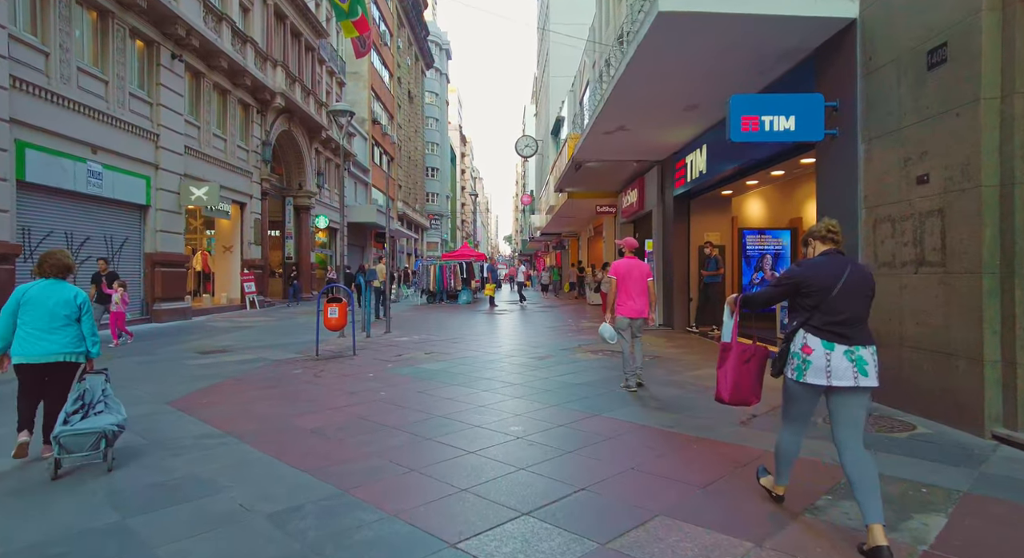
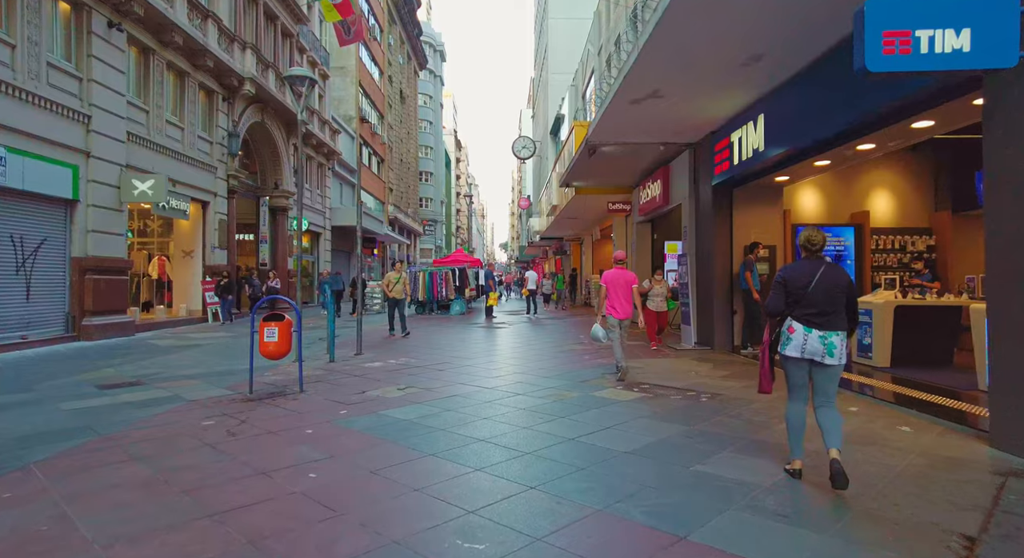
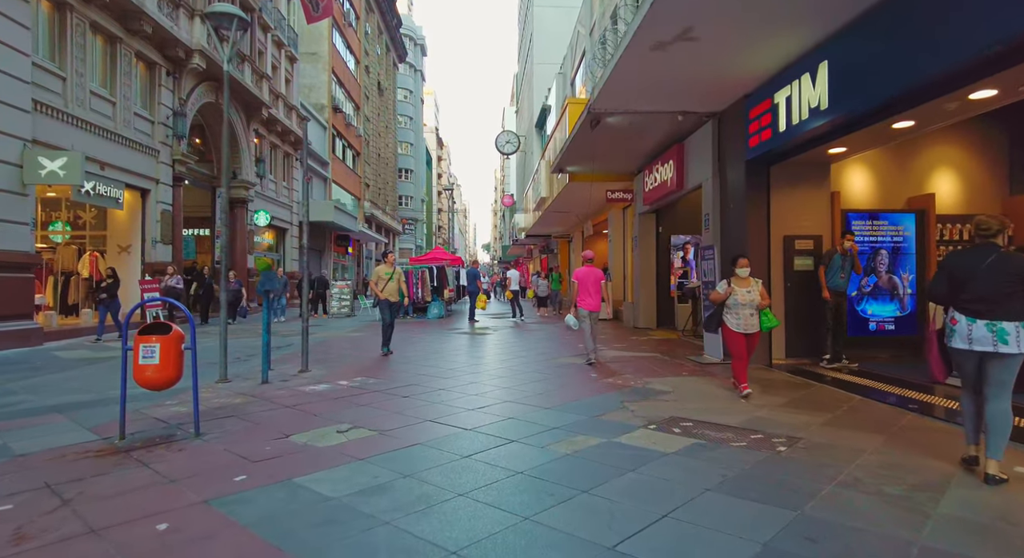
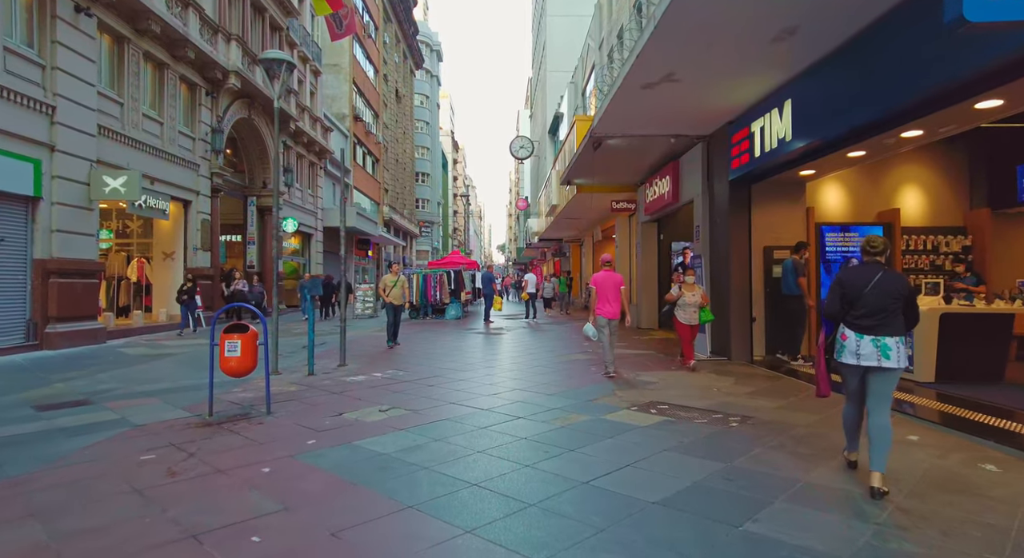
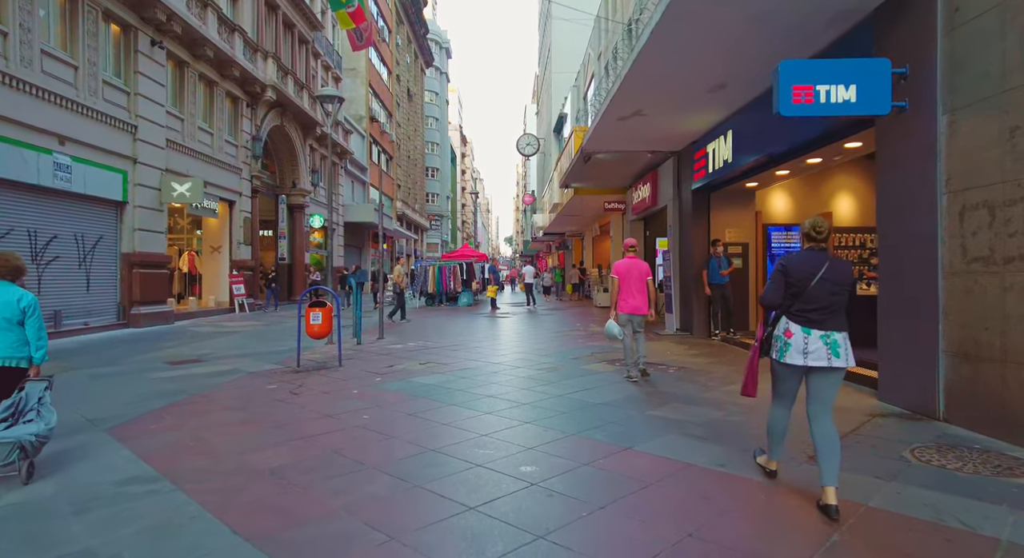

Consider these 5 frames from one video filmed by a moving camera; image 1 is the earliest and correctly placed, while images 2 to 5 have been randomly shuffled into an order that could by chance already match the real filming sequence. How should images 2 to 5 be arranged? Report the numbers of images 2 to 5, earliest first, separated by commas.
5, 2, 4, 3
